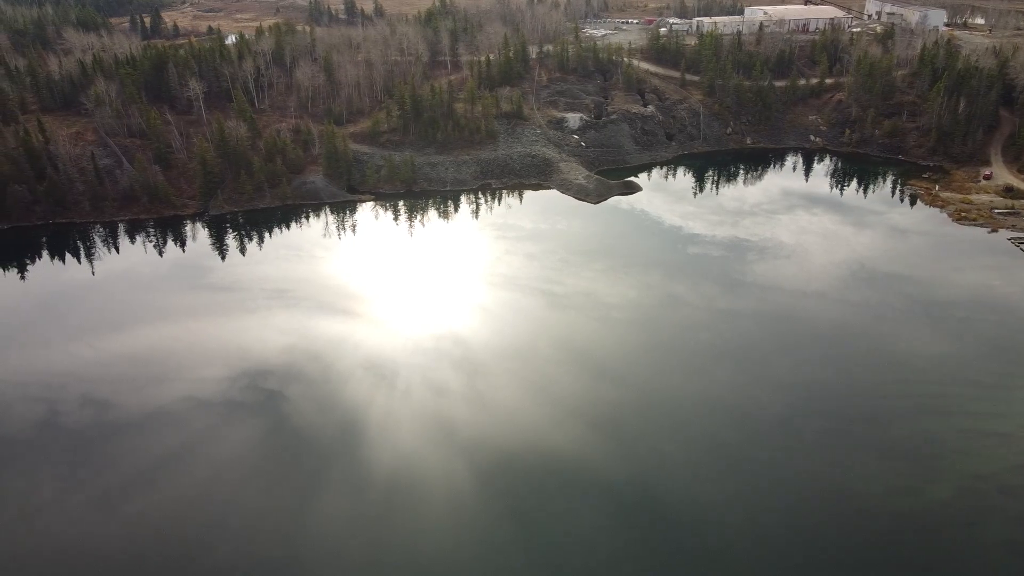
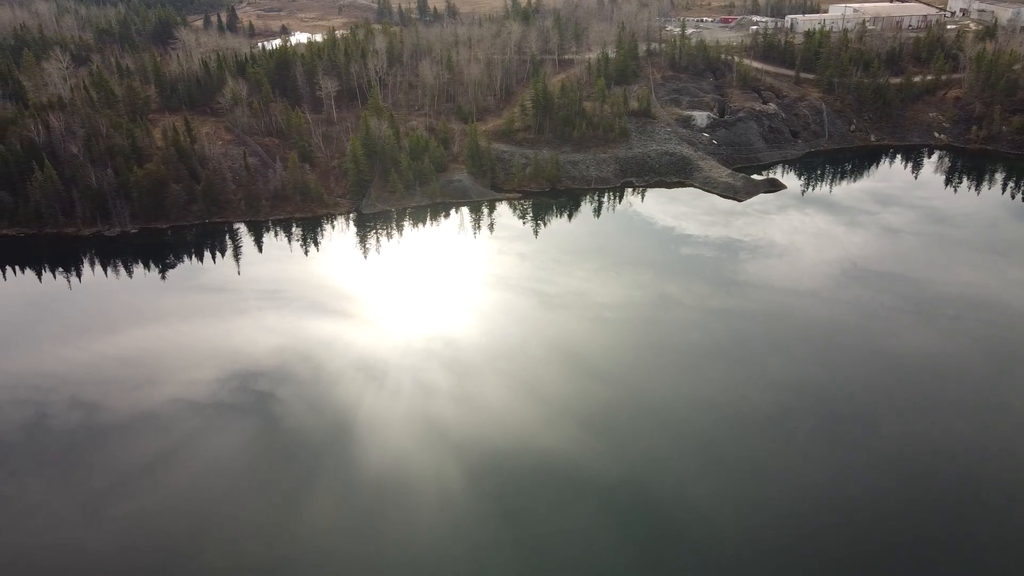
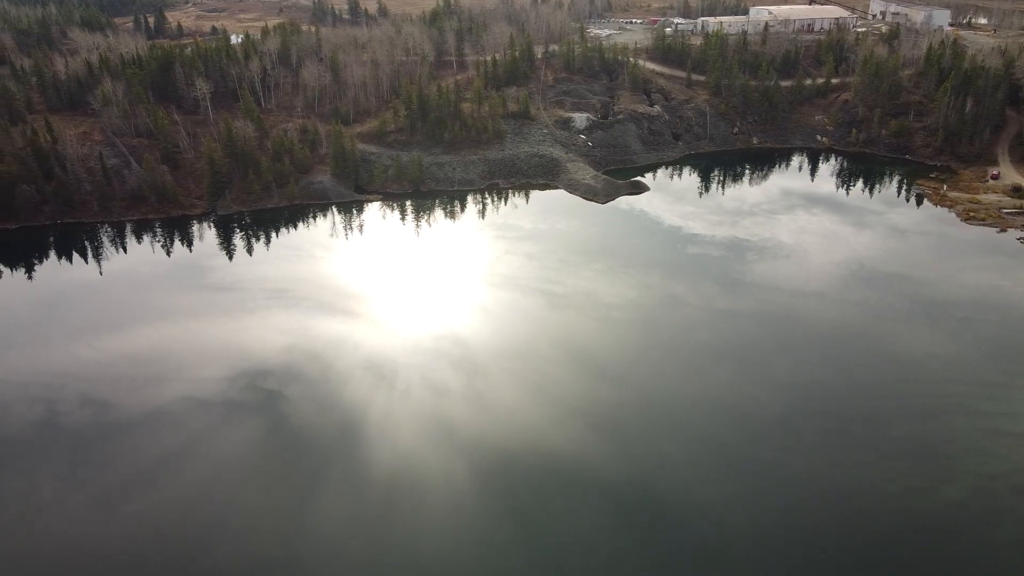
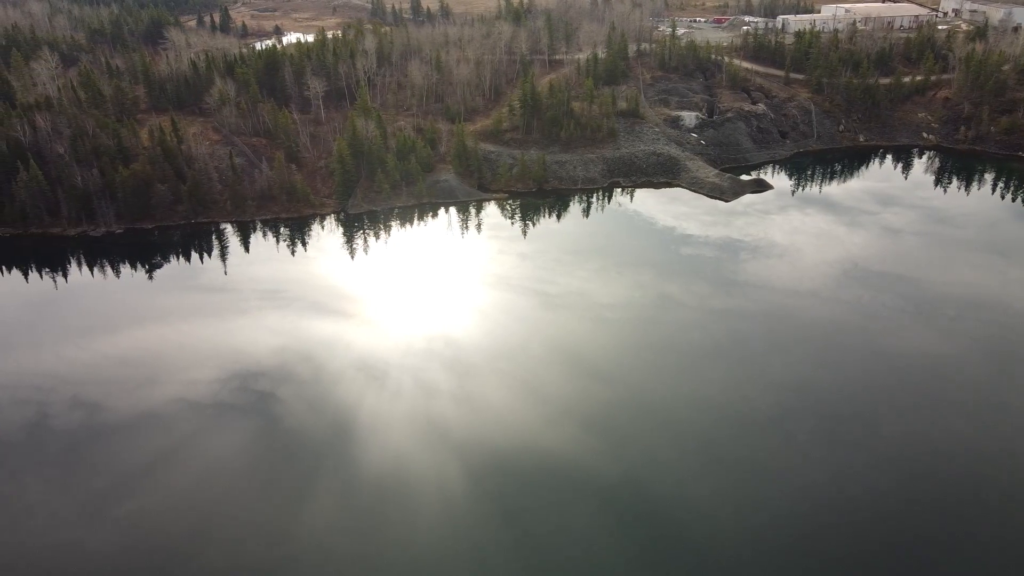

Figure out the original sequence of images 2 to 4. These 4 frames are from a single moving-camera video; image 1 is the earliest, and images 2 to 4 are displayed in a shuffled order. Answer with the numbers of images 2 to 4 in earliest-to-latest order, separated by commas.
3, 4, 2
